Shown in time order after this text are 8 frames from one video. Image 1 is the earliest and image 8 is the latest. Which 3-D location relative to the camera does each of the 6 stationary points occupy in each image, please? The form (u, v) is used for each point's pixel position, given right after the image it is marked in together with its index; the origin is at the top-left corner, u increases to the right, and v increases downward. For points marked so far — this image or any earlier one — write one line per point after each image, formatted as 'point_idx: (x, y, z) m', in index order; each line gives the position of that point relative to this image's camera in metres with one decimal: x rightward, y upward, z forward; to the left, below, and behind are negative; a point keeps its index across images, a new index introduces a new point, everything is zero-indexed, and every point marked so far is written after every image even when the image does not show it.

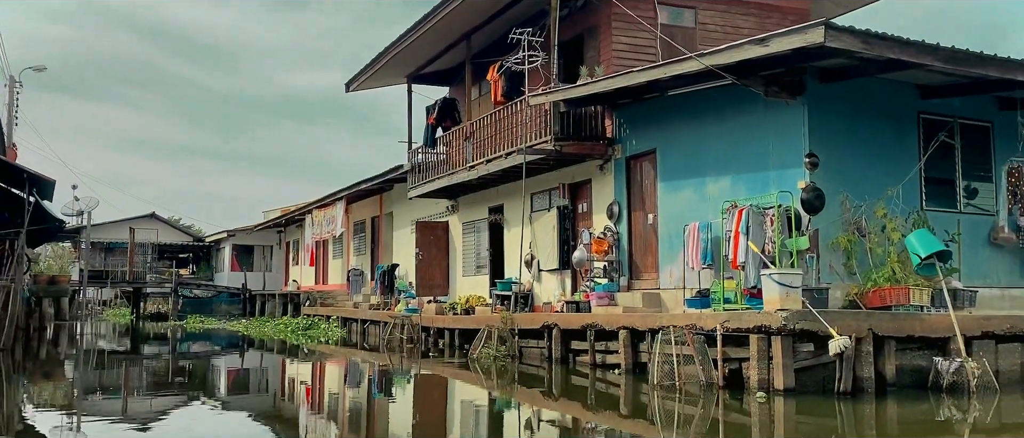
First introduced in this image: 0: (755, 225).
0: (+2.6, -0.1, +9.0) m
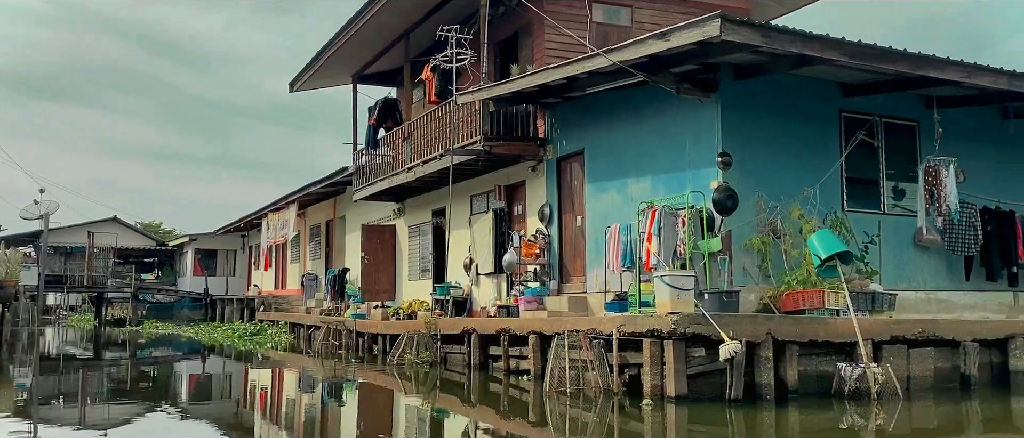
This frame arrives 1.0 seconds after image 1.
0: (+1.6, -0.1, +8.7) m
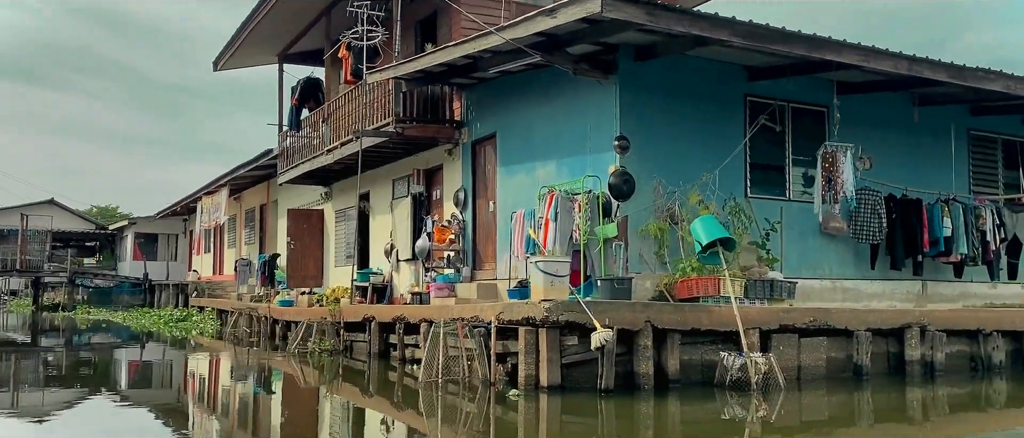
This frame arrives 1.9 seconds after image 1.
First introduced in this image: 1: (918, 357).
0: (+0.5, +0.1, +8.5) m
1: (+3.9, -1.3, +8.4) m
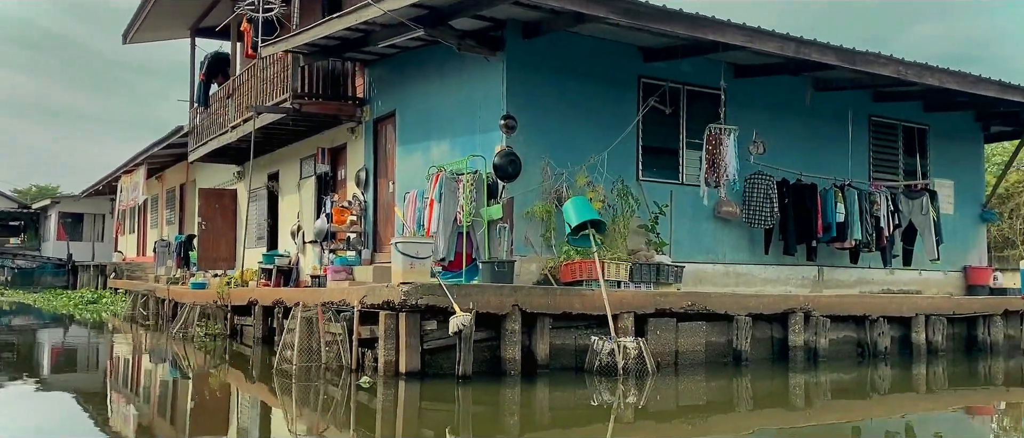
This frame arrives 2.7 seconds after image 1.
0: (-0.6, +0.3, +8.2) m
1: (+2.8, -1.2, +8.4) m
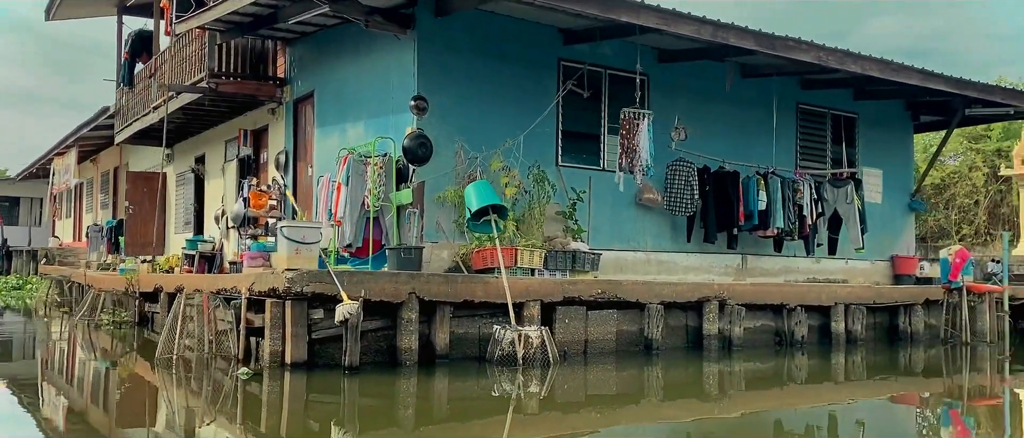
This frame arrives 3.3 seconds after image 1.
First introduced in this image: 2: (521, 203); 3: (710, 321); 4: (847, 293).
0: (-1.4, +0.4, +7.9) m
1: (+1.9, -1.1, +8.3) m
2: (+0.1, +0.2, +8.3) m
3: (+1.9, -1.0, +8.2) m
4: (+3.5, -0.8, +9.2) m
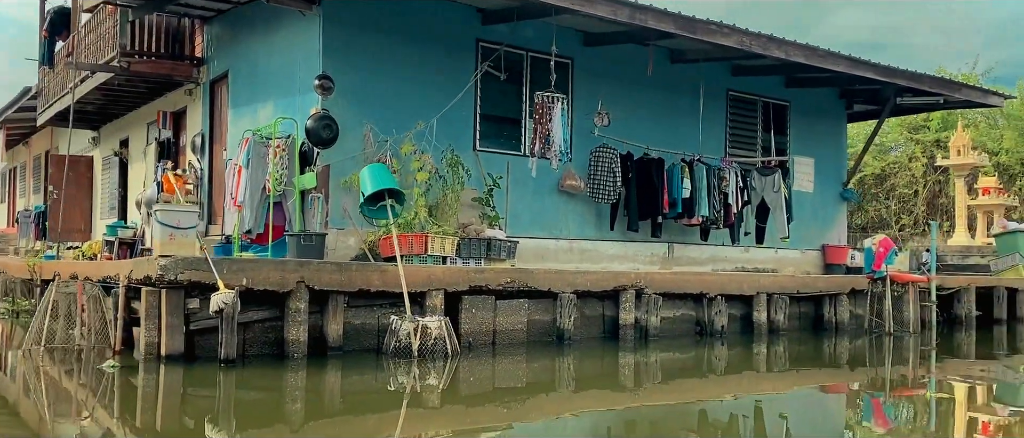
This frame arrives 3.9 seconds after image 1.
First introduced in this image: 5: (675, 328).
0: (-2.2, +0.5, +7.6) m
1: (+1.1, -1.0, +8.1) m
2: (-0.7, +0.3, +8.0) m
3: (+1.1, -0.9, +8.0) m
4: (+2.7, -0.7, +9.1) m
5: (+1.6, -1.1, +8.7) m
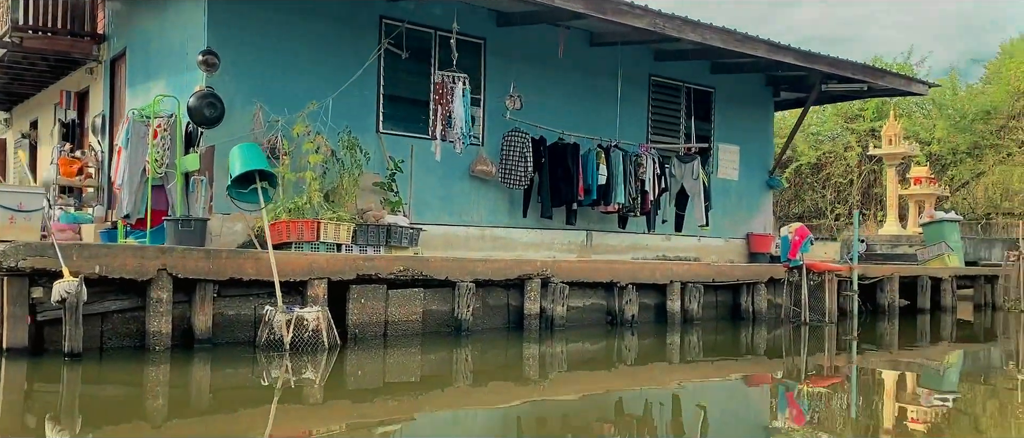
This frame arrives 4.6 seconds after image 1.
0: (-3.1, +0.7, +7.1) m
1: (+0.2, -0.8, +7.8) m
2: (-1.6, +0.4, +7.7) m
3: (+0.2, -0.7, +7.8) m
4: (+1.8, -0.5, +8.9) m
5: (+0.7, -1.0, +8.4) m
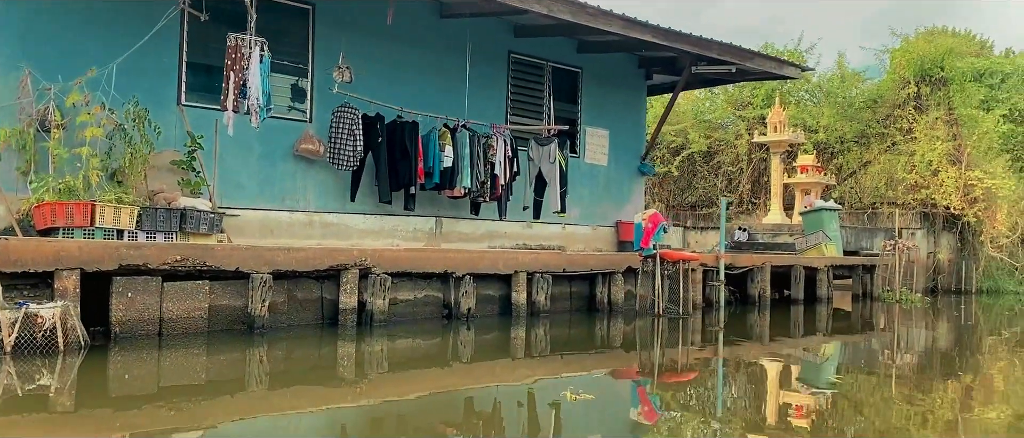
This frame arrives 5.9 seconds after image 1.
0: (-4.5, +0.8, +6.1) m
1: (-1.3, -0.7, +7.1) m
2: (-3.1, +0.6, +6.8) m
3: (-1.3, -0.6, +7.0) m
4: (+0.2, -0.4, +8.3) m
5: (-0.8, -0.8, +7.7) m
